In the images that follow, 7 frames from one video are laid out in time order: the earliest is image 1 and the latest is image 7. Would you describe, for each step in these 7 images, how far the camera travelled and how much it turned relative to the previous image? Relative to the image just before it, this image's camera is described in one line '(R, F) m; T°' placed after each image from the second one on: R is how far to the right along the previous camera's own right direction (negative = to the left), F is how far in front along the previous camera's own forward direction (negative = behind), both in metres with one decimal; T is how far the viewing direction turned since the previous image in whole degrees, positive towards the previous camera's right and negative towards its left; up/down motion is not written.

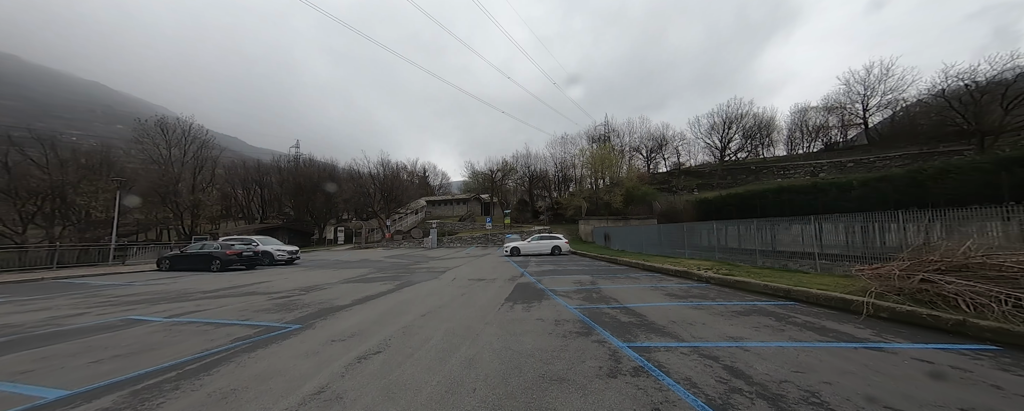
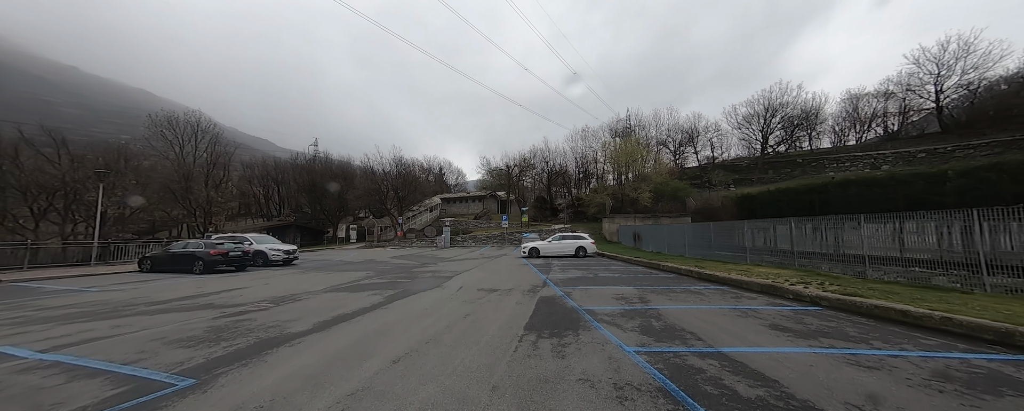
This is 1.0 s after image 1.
(-0.1, +2.4) m; -3°
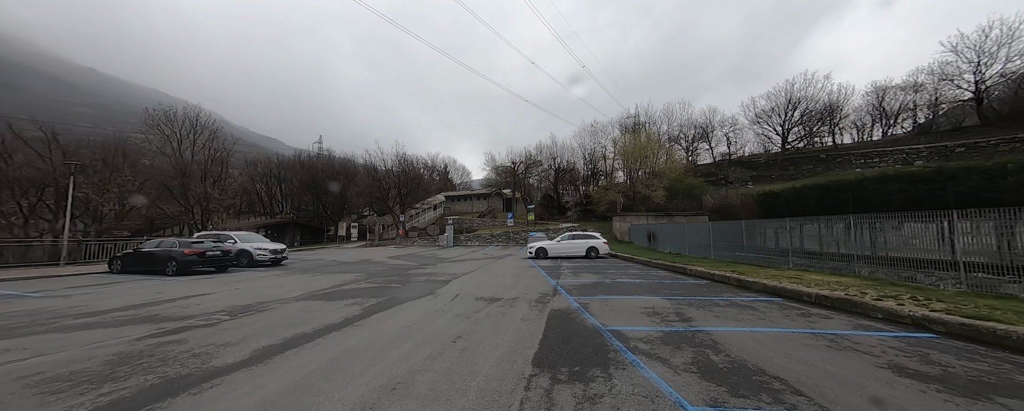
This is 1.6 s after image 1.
(0.0, +1.5) m; -1°
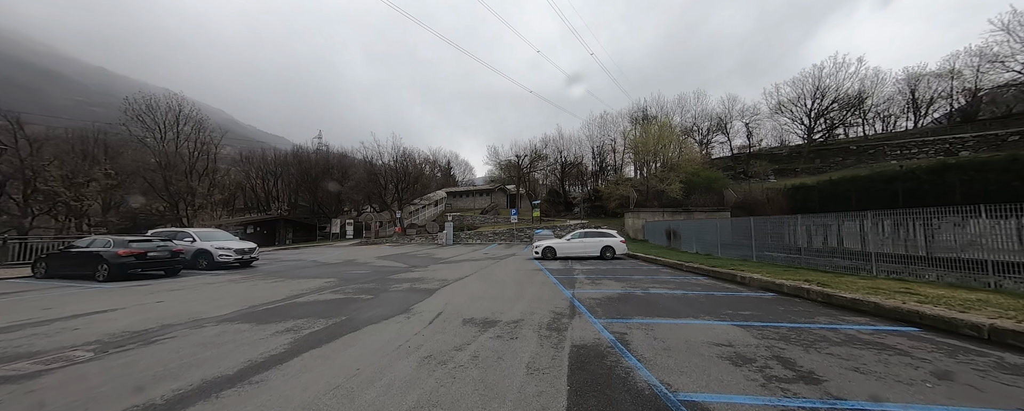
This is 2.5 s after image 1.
(+0.1, +2.3) m; -1°
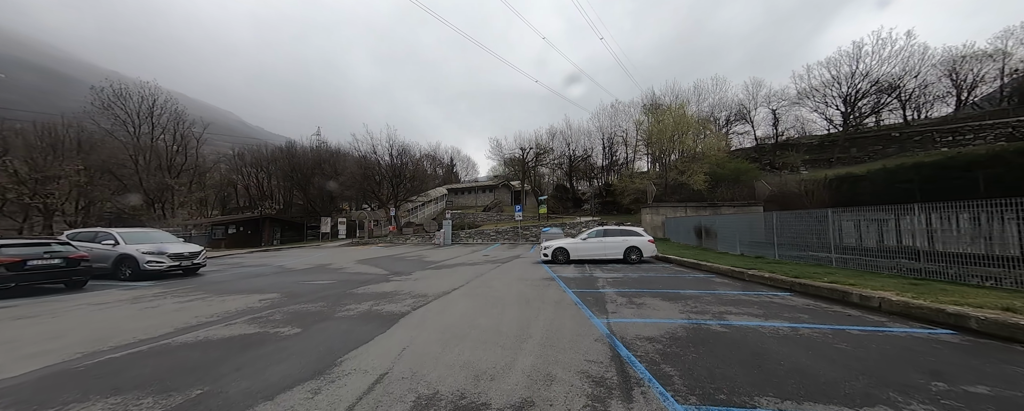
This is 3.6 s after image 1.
(+0.1, +2.8) m; -1°
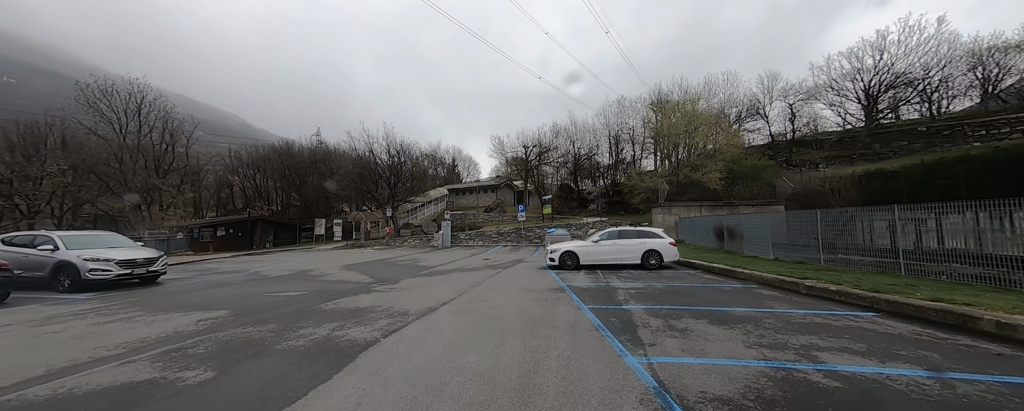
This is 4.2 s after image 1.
(0.0, +1.5) m; -1°
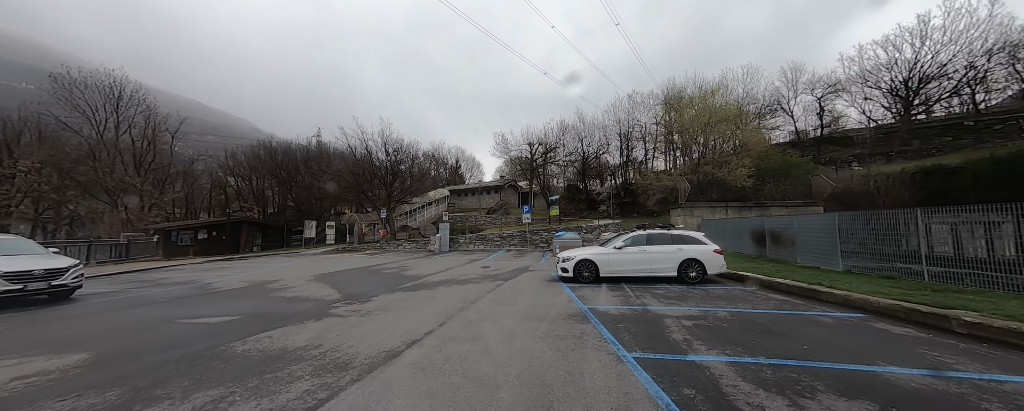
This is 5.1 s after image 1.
(0.0, +2.2) m; -1°
